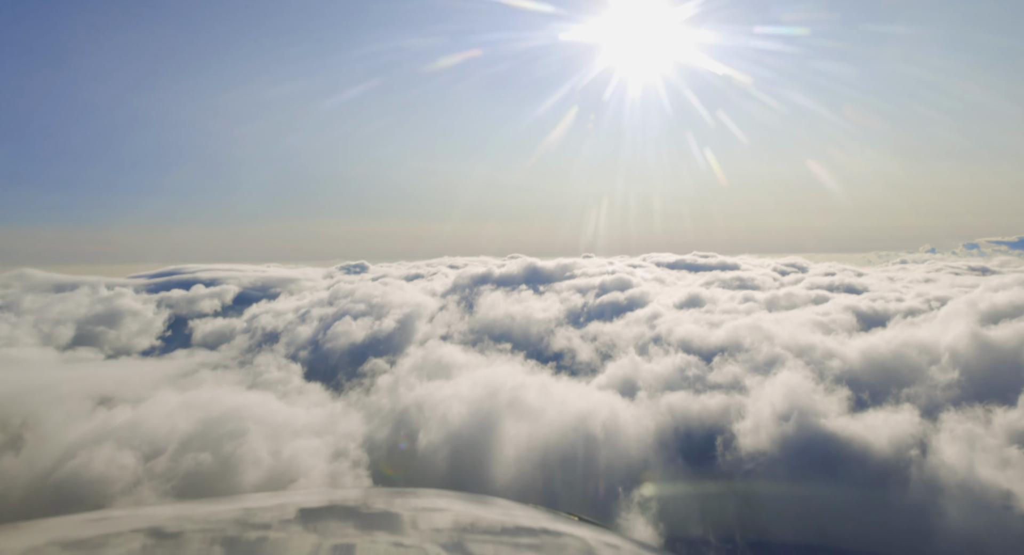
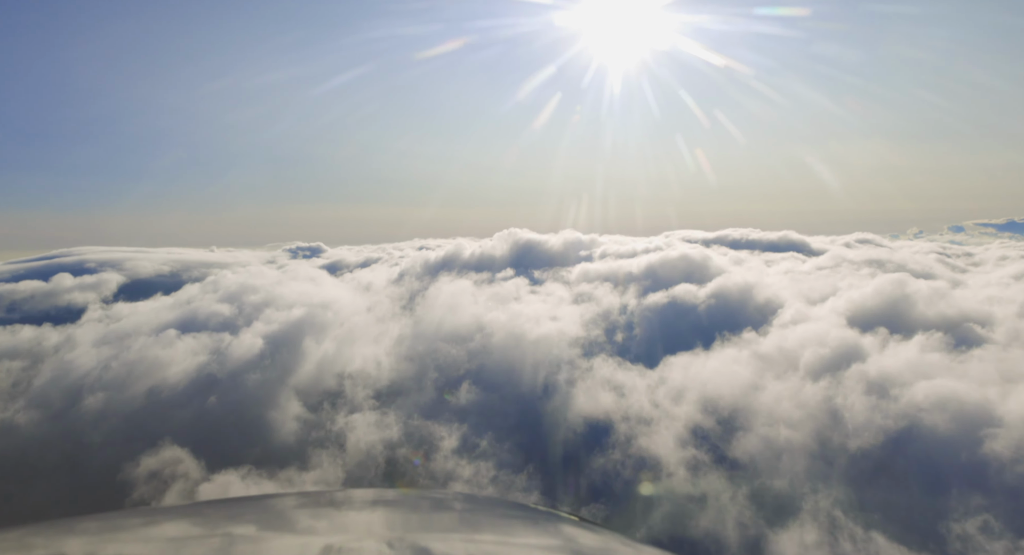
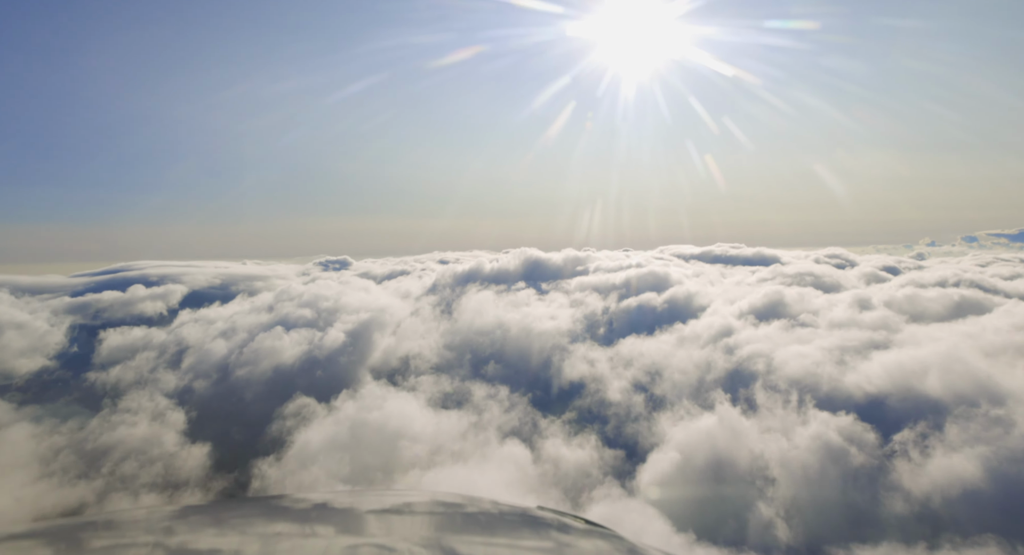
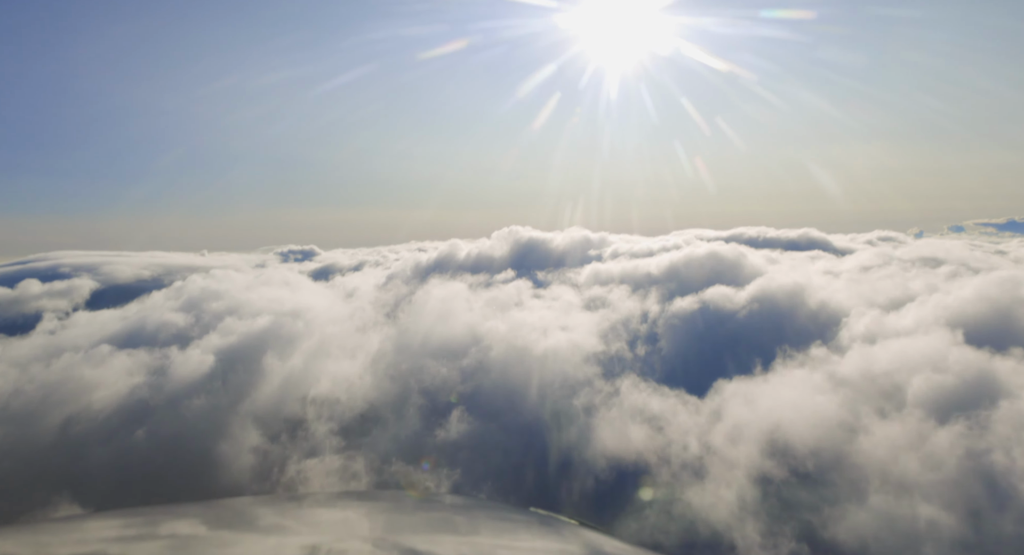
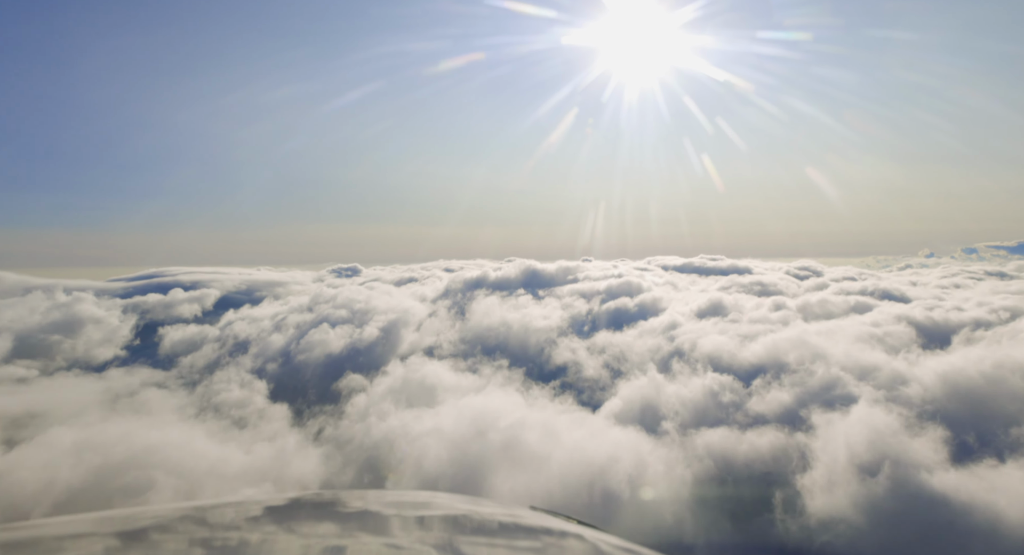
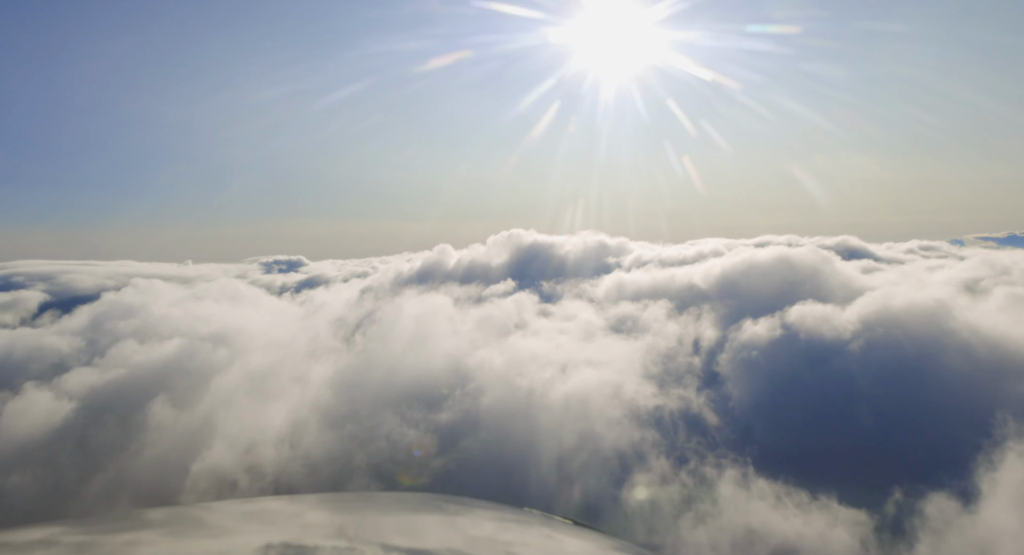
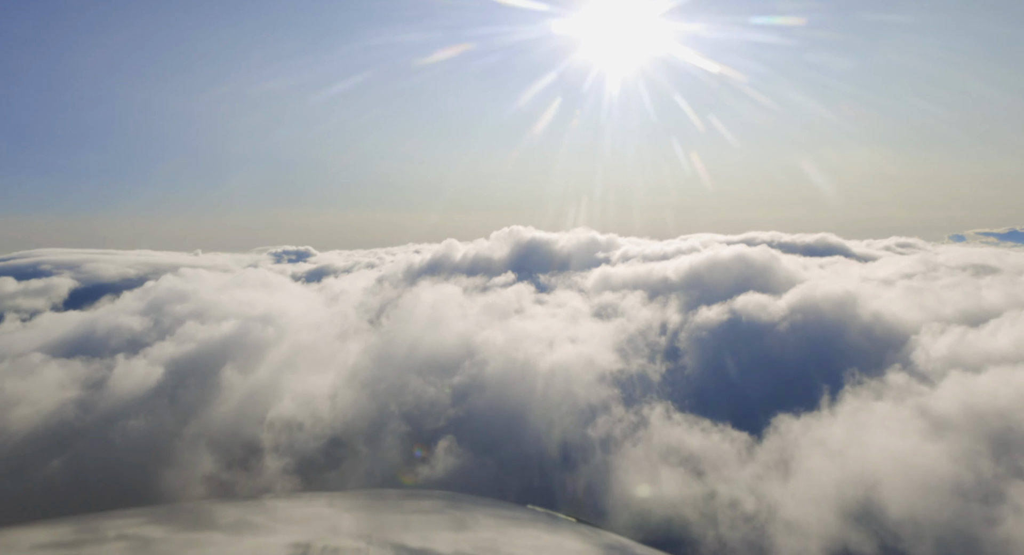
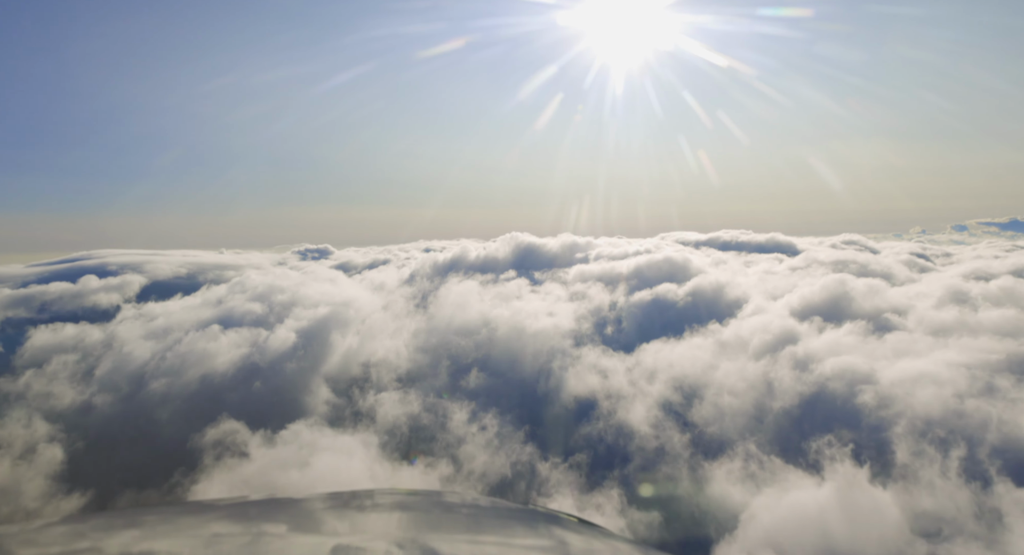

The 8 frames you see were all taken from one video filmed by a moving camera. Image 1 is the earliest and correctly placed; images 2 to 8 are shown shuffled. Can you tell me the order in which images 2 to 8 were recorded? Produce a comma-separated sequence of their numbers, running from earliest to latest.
5, 3, 8, 2, 4, 7, 6
